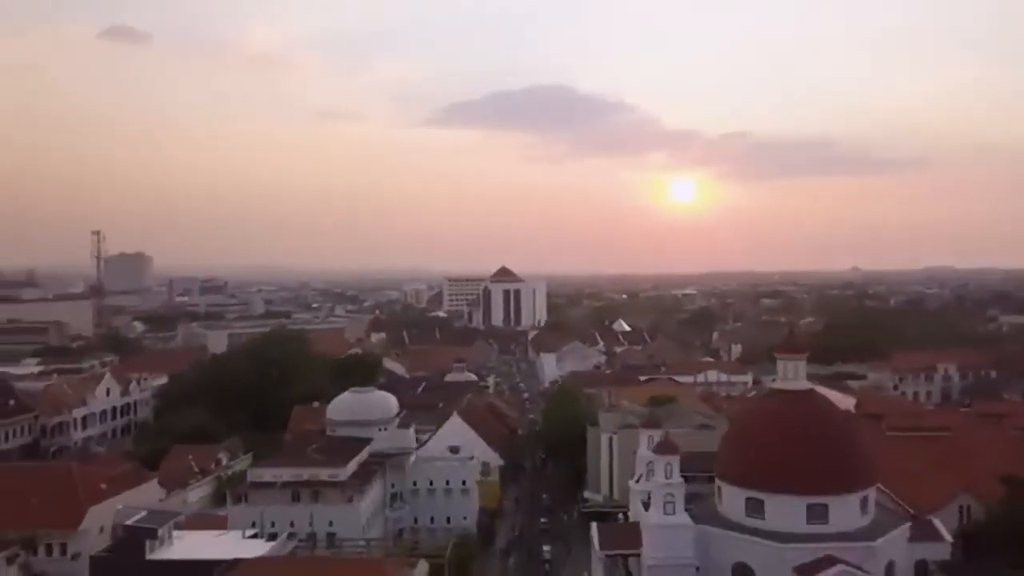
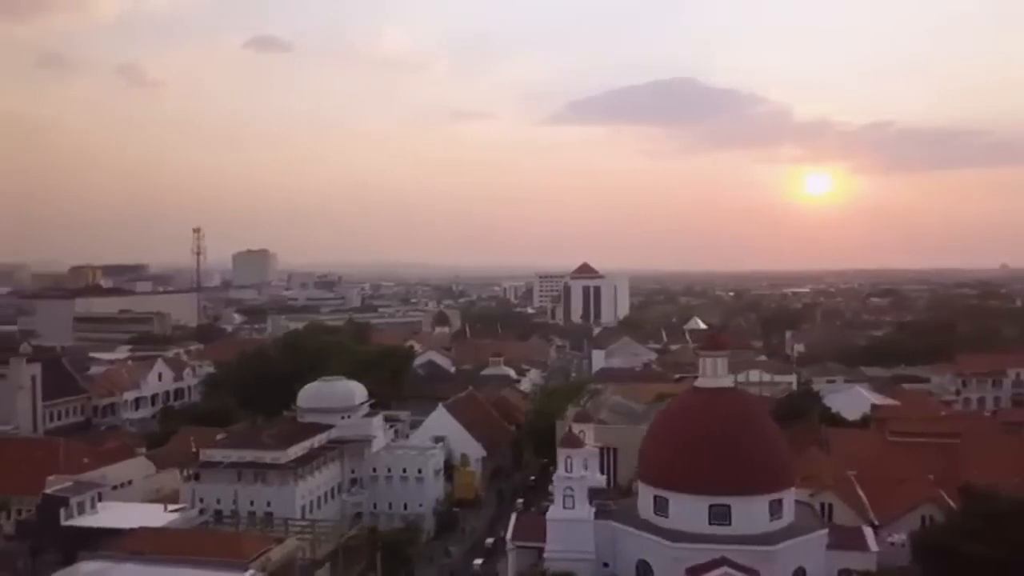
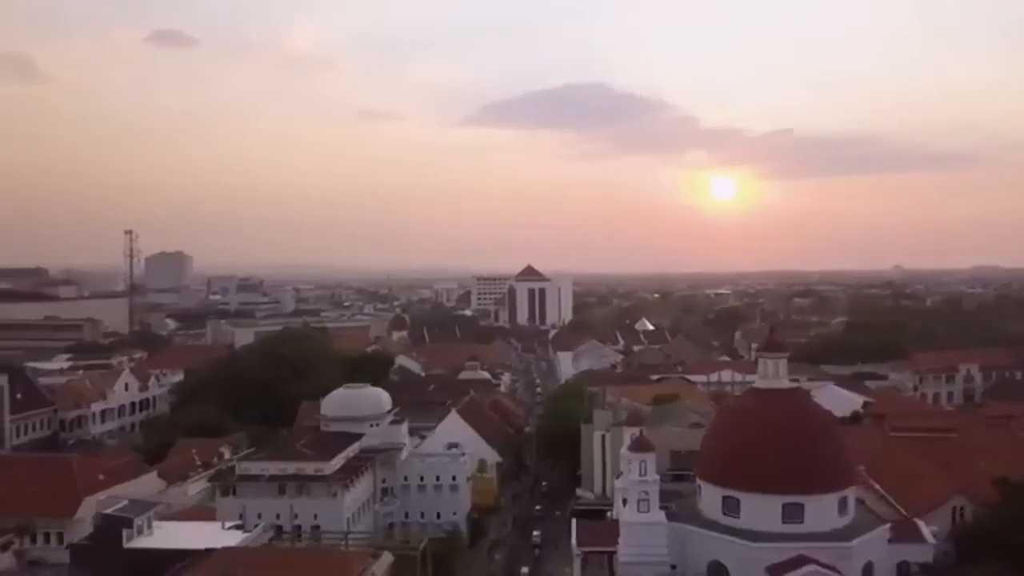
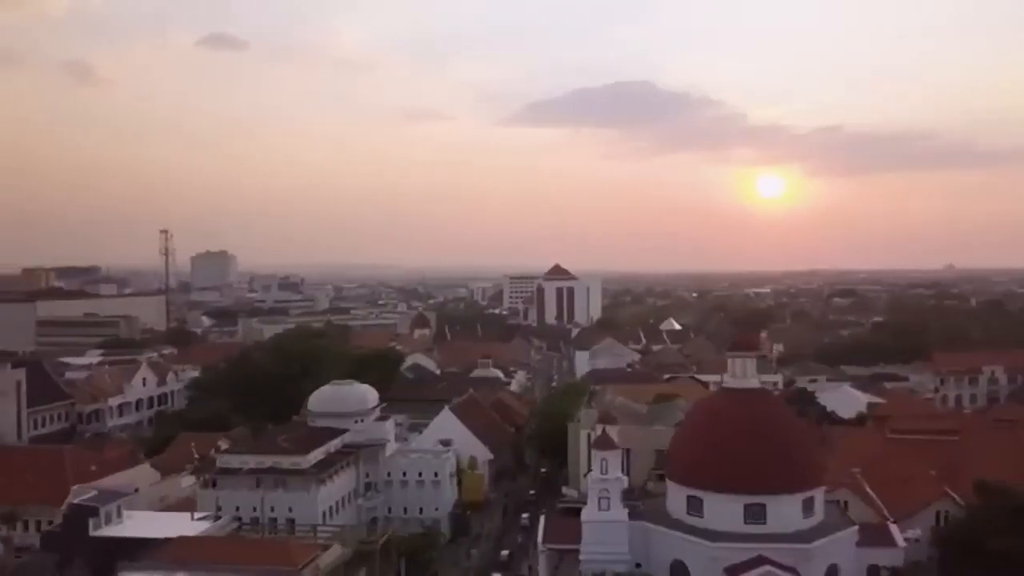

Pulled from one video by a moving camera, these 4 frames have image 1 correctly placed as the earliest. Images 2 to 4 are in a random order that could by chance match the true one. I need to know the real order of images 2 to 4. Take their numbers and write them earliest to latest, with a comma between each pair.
3, 4, 2
